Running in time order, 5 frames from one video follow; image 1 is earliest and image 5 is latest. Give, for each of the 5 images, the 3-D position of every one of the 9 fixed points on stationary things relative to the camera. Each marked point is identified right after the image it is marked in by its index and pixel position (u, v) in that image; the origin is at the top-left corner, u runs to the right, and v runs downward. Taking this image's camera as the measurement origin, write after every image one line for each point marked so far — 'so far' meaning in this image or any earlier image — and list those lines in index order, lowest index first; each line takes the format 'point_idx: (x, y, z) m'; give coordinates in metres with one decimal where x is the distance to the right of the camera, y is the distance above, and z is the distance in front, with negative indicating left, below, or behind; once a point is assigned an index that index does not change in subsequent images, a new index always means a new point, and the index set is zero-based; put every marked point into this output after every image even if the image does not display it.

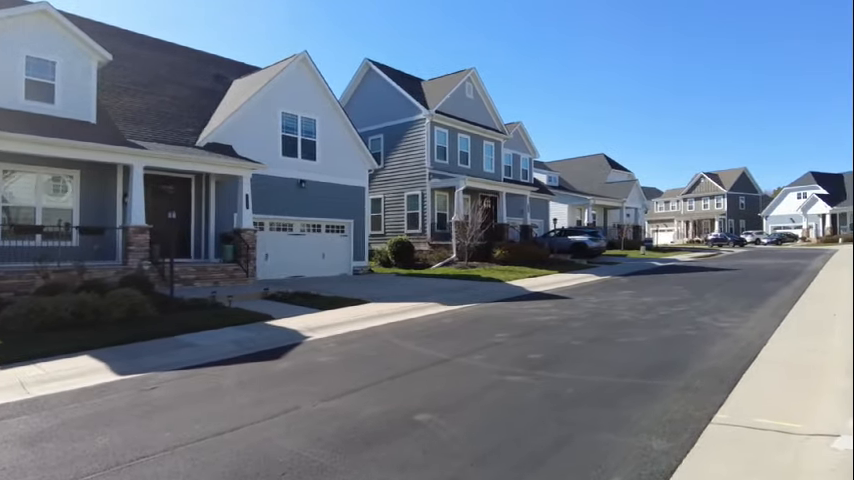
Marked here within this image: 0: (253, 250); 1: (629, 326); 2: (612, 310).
0: (-5.7, -0.3, +17.5) m
1: (+3.6, -1.4, +9.5) m
2: (+4.0, -1.4, +11.6) m
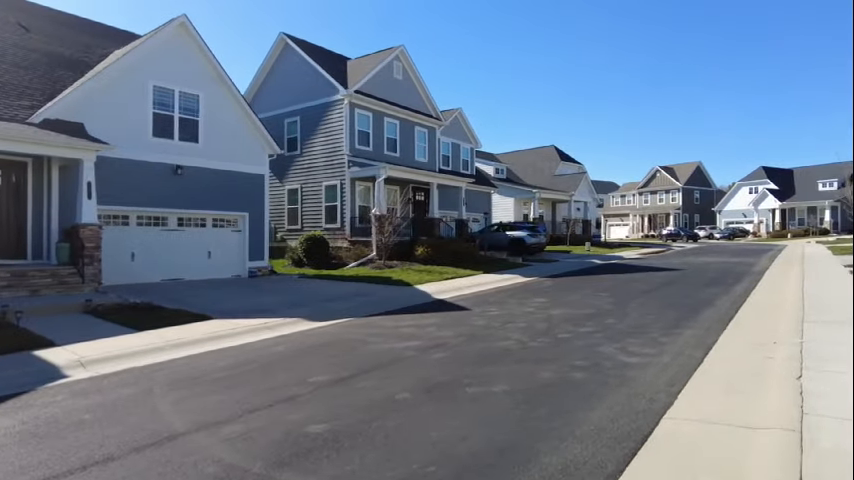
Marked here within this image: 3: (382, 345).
0: (-8.7, -0.2, +14.2) m
1: (+1.0, -1.5, +6.8) m
2: (+1.2, -1.4, +9.0) m
3: (-0.7, -1.5, +8.0) m
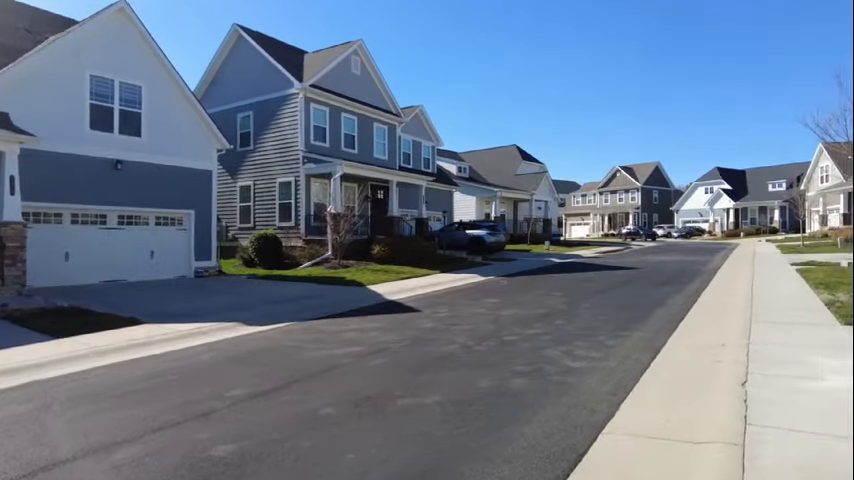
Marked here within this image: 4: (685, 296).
0: (-10.0, -0.2, +13.2) m
1: (+0.2, -1.5, +6.4) m
2: (+0.3, -1.4, +8.6) m
3: (-1.5, -1.5, +7.4) m
4: (+5.5, -1.2, +11.6) m
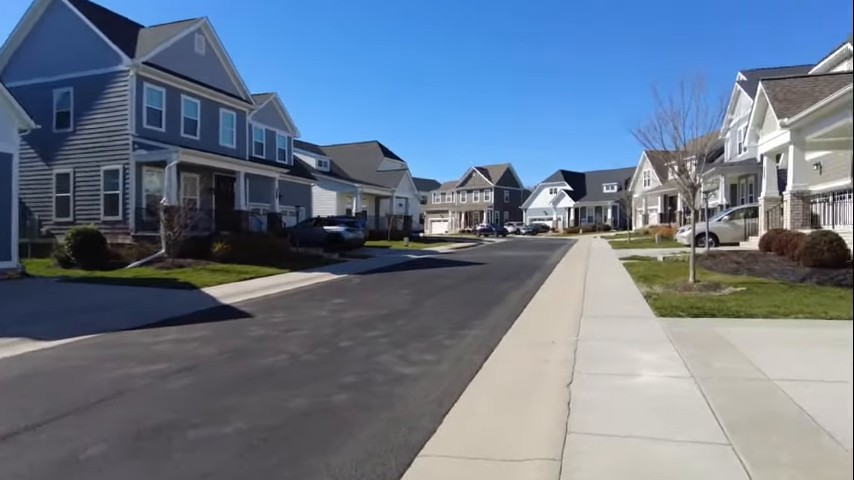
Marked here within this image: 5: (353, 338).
0: (-13.2, -0.2, +9.7) m
1: (-1.7, -1.4, +5.6) m
2: (-2.1, -1.4, +7.8) m
3: (-3.6, -1.5, +6.2) m
4: (+2.2, -1.1, +12.0) m
5: (-1.0, -1.3, +7.4) m
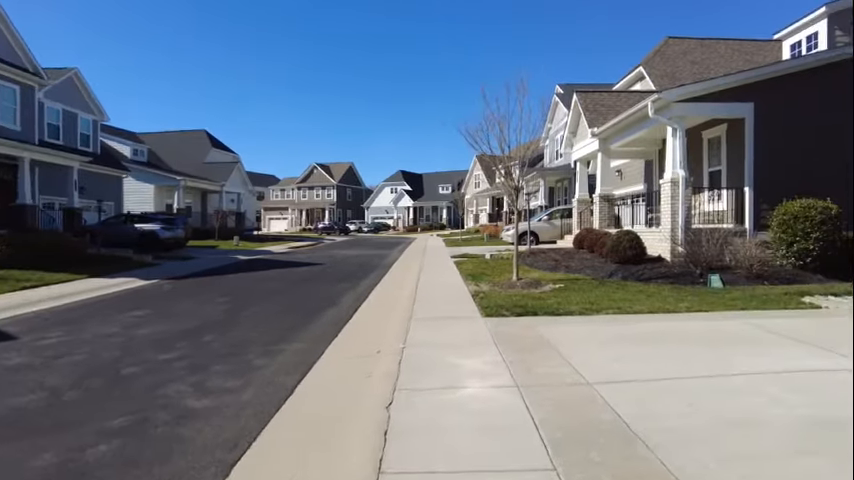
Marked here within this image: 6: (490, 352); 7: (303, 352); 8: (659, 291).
0: (-15.6, -0.2, +4.9) m
1: (-3.3, -1.5, +4.2) m
2: (-4.3, -1.4, +6.2) m
3: (-5.4, -1.6, +4.3) m
4: (-1.4, -1.1, +11.4) m
5: (-3.2, -1.4, +6.1) m
6: (+0.7, -1.2, +6.0) m
7: (-1.4, -1.3, +6.4) m
8: (+4.2, -0.9, +9.8) m
